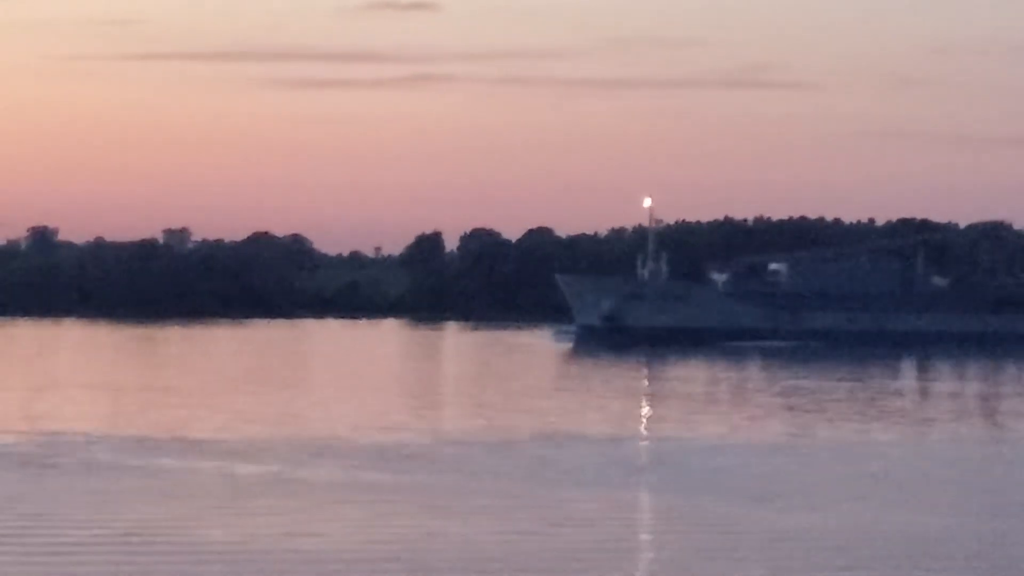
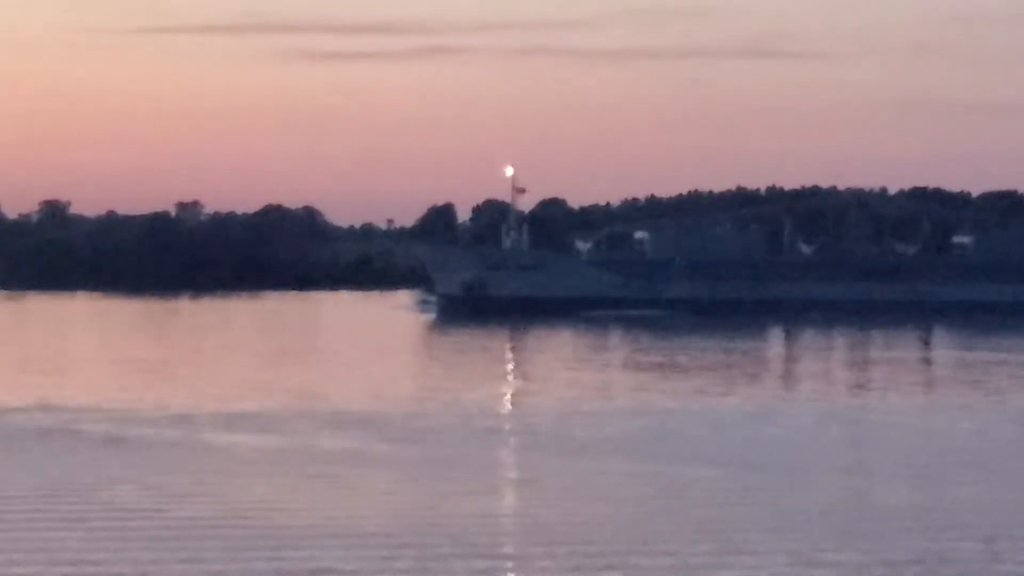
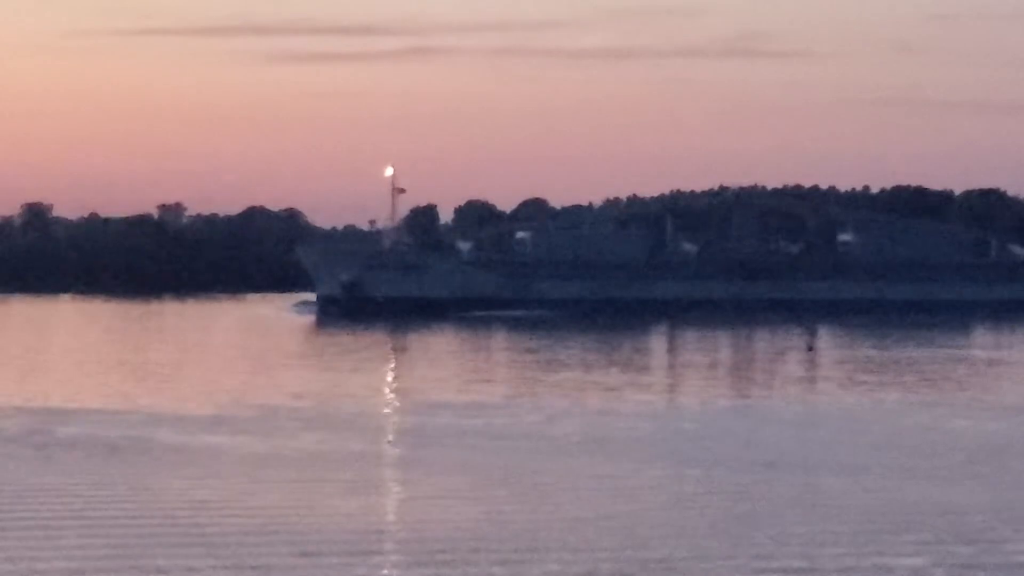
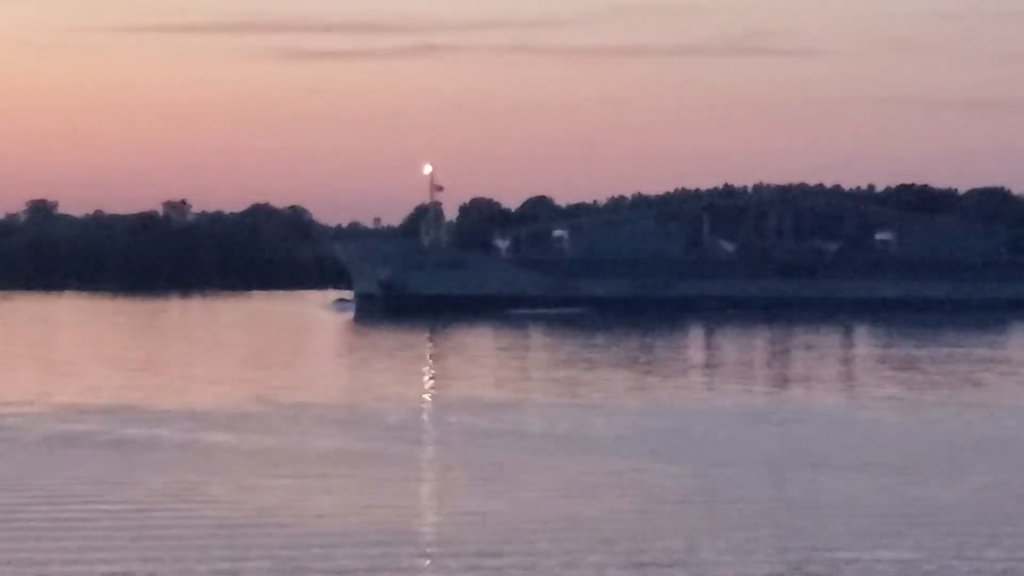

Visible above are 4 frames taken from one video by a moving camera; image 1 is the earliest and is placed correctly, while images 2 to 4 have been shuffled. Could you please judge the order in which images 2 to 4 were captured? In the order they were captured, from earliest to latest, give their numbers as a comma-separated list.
2, 4, 3
